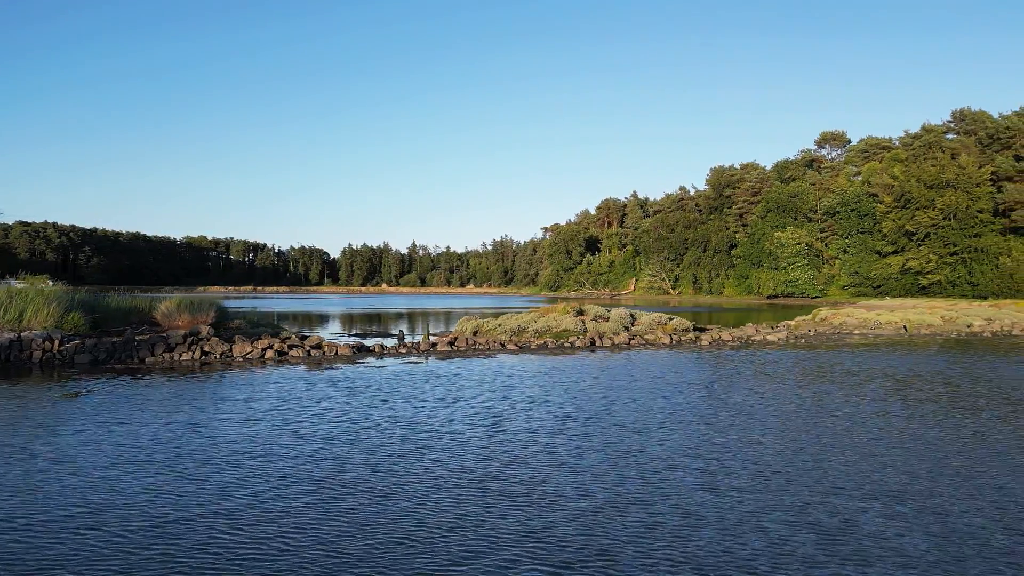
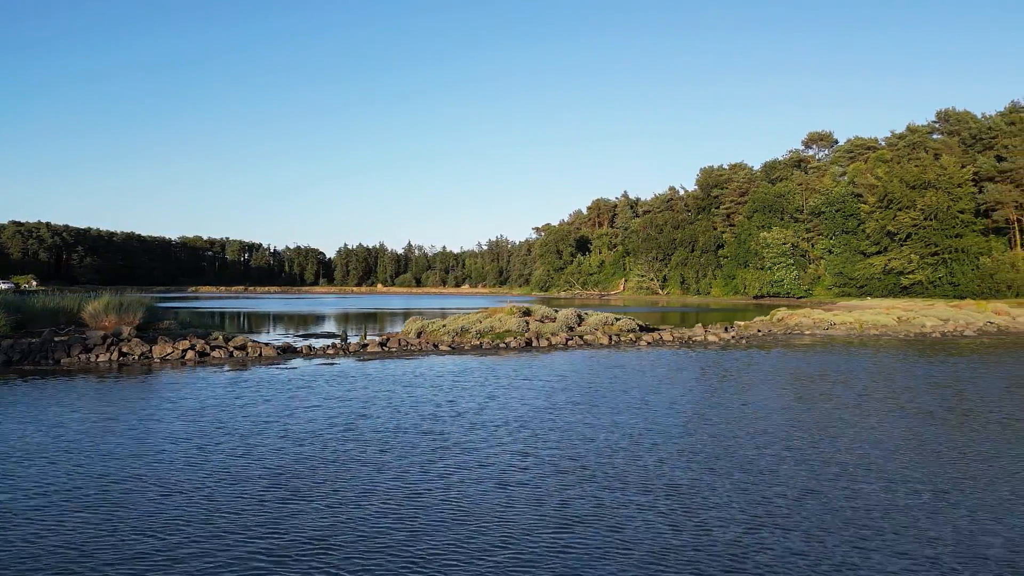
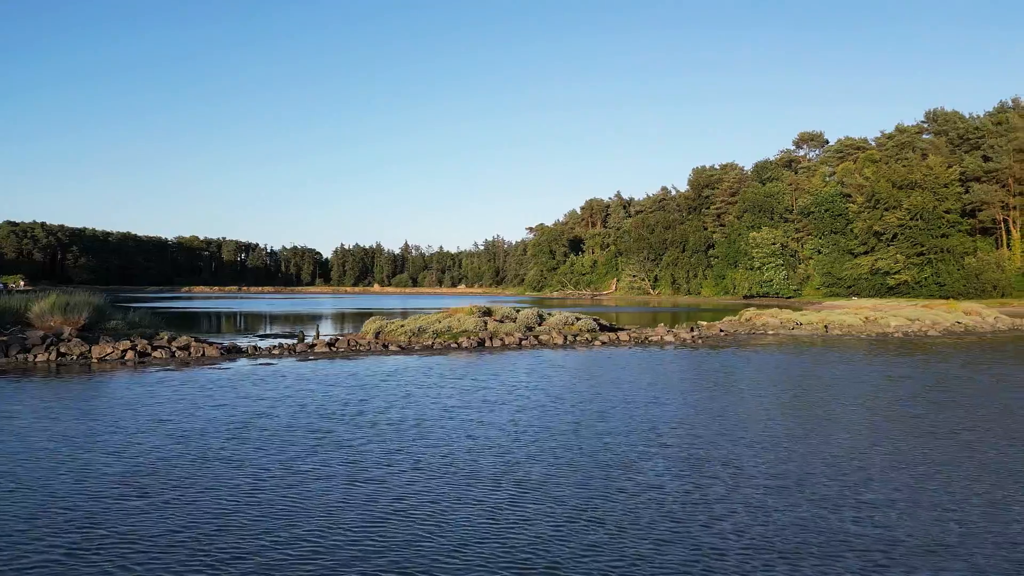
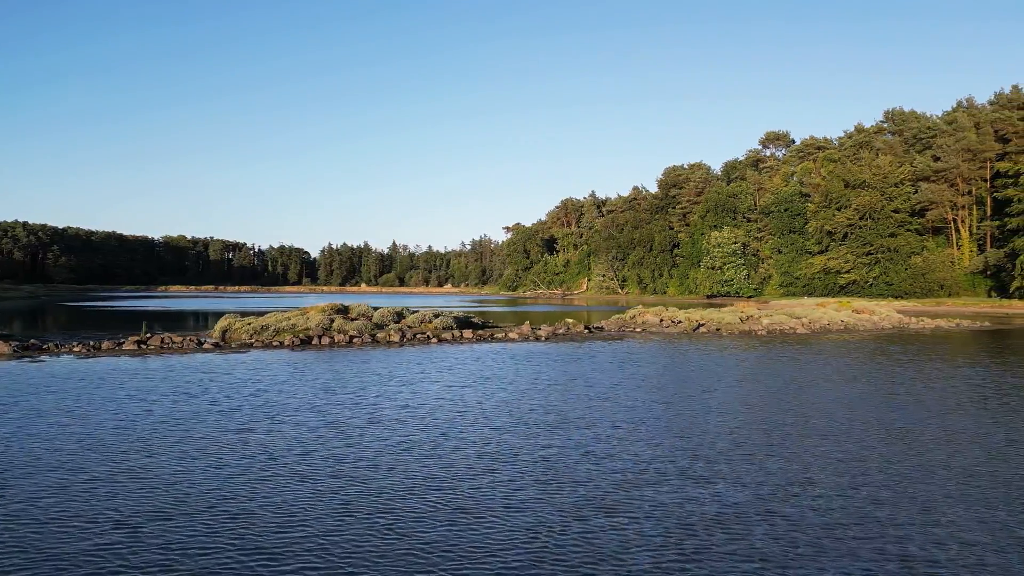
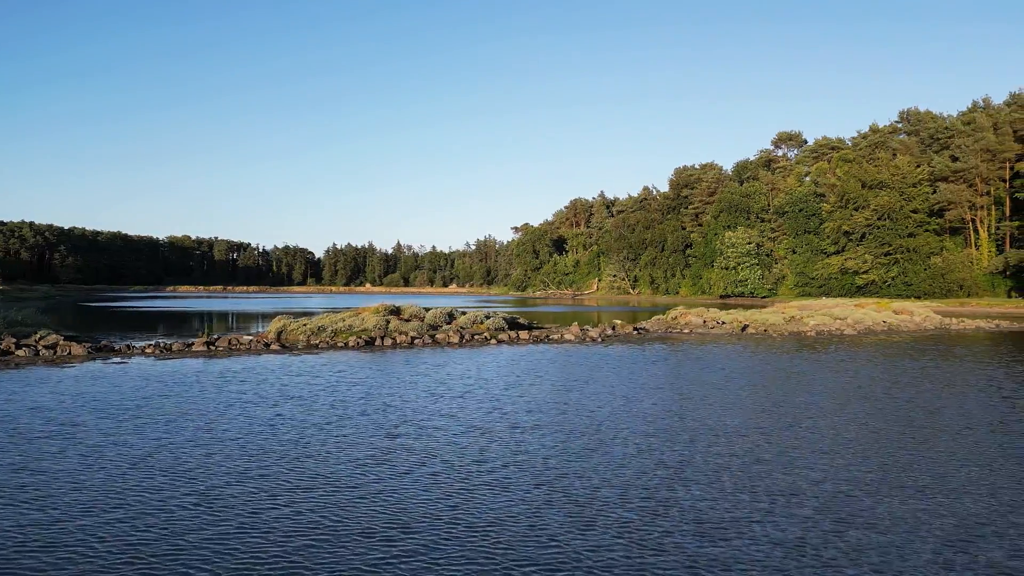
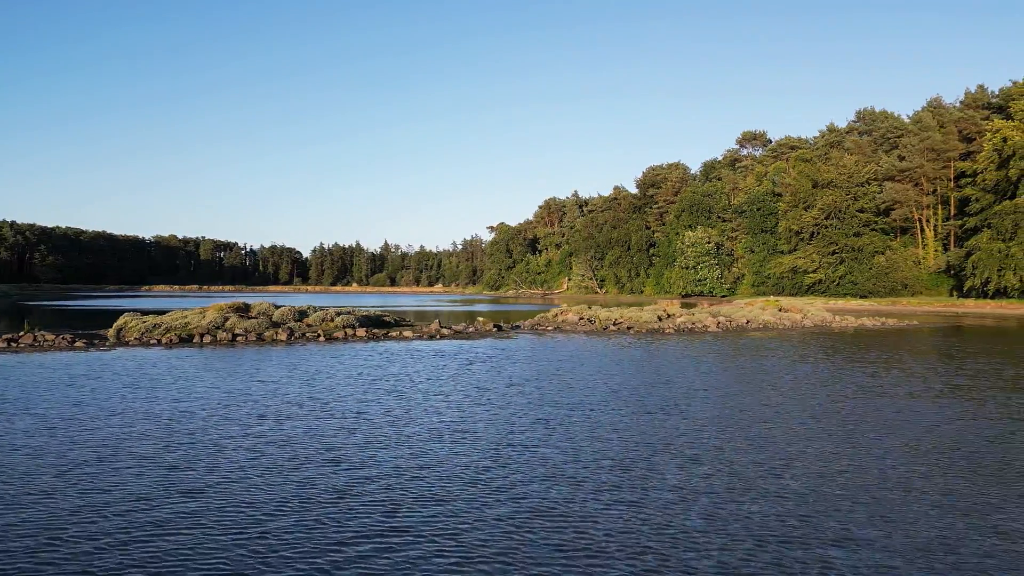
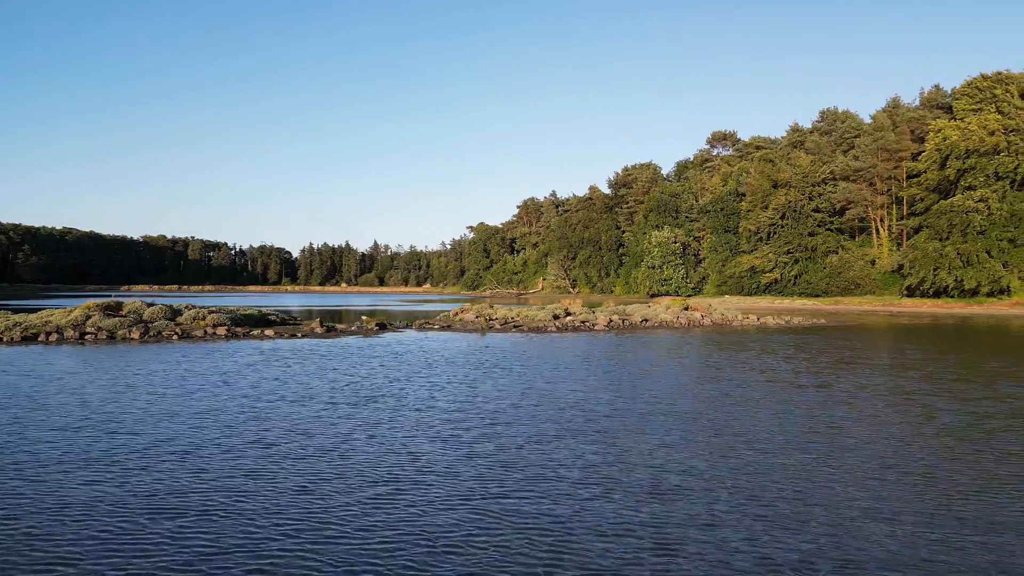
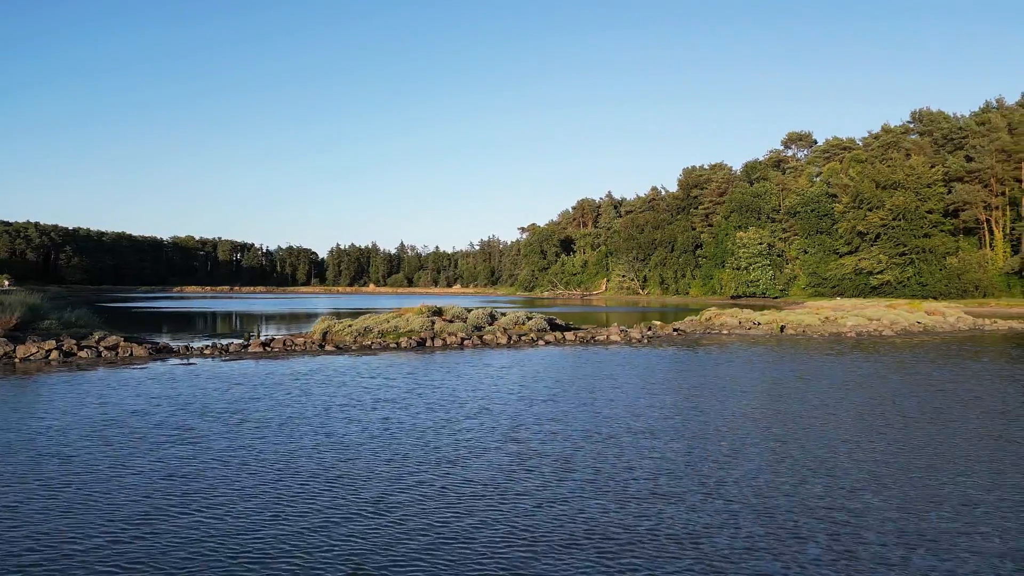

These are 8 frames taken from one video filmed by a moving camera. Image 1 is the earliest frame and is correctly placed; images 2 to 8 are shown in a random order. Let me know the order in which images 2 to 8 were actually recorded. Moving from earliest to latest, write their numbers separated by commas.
2, 3, 8, 5, 4, 6, 7
